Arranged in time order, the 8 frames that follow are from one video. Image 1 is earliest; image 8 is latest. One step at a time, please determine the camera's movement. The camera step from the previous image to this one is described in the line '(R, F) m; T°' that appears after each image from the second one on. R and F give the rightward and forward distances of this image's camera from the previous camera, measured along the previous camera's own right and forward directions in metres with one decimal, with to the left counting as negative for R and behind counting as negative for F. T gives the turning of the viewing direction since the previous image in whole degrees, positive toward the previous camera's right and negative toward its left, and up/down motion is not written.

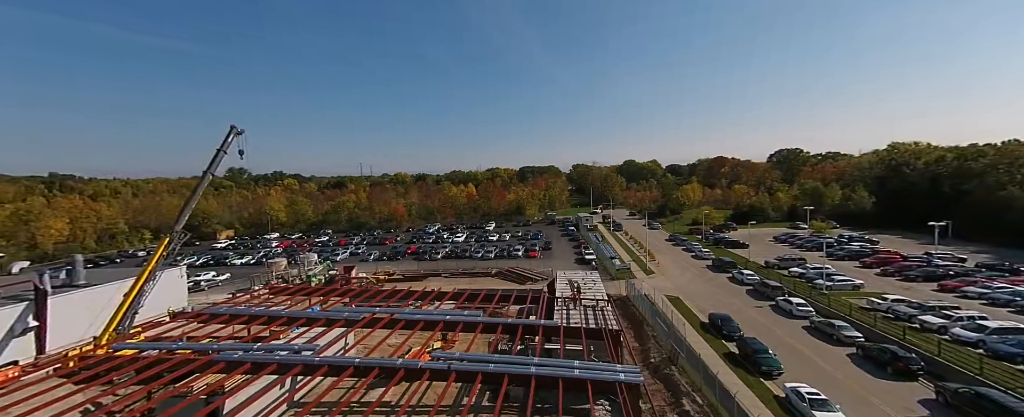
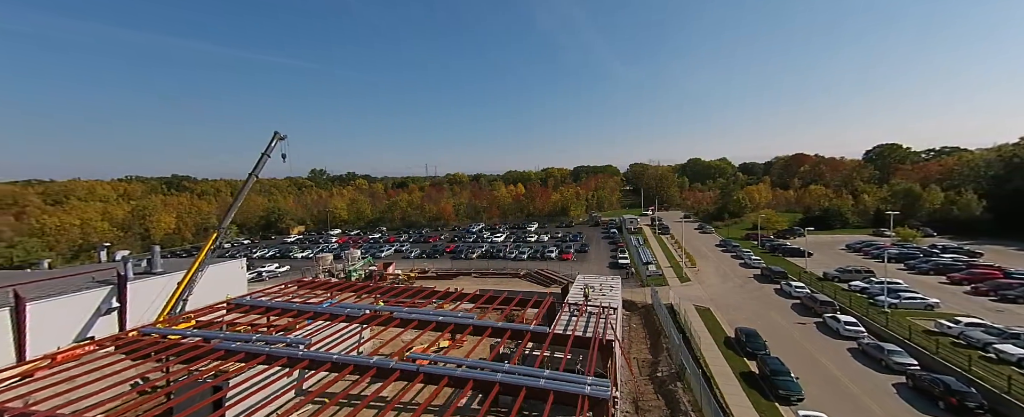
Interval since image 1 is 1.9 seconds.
(+1.5, +0.1) m; -8°
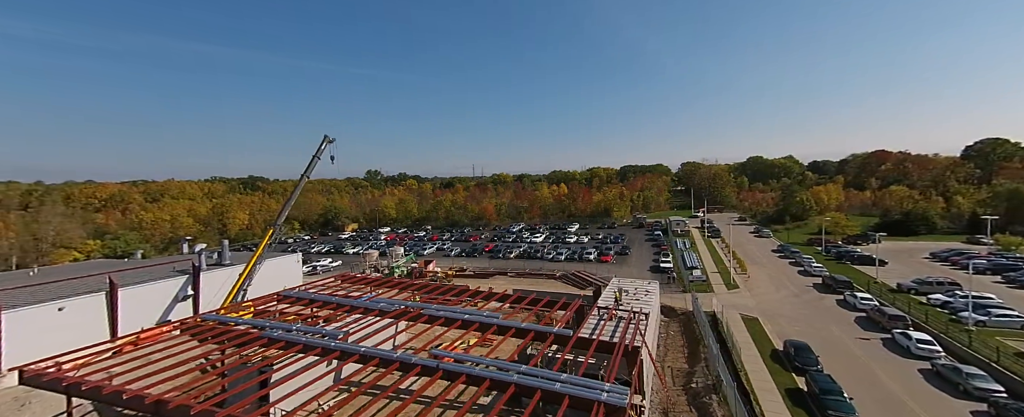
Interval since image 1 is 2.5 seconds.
(+0.5, 0.0) m; -7°
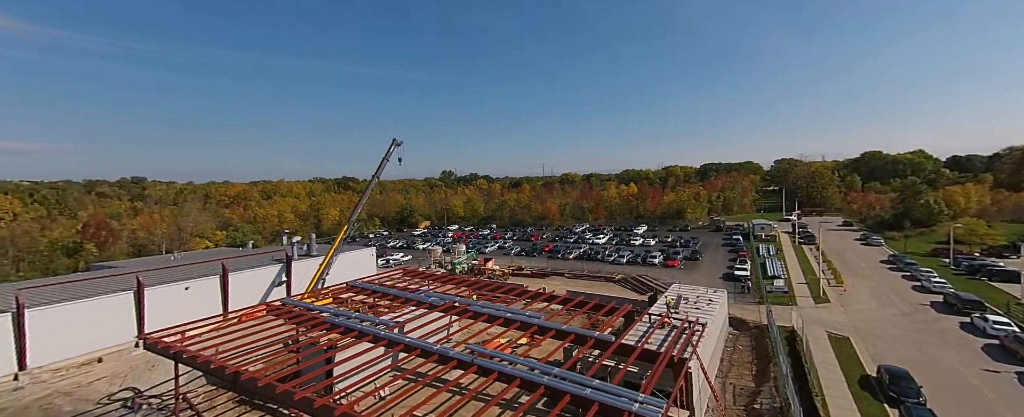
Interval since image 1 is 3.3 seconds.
(+0.7, 0.0) m; -11°
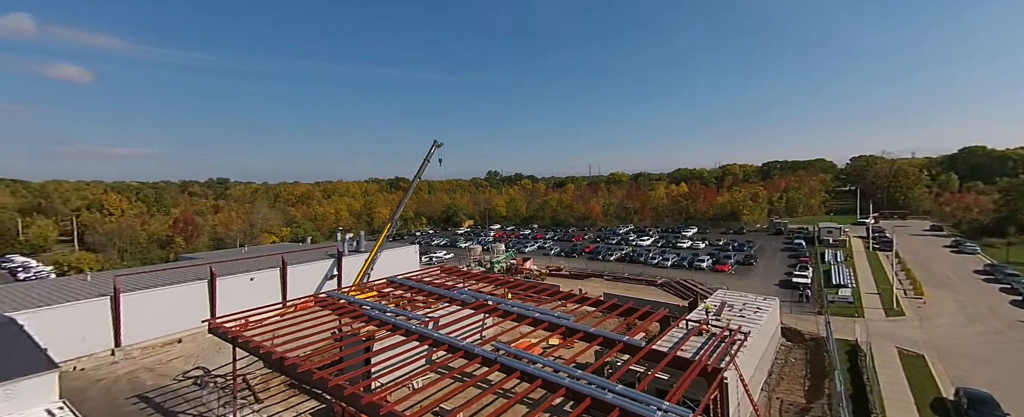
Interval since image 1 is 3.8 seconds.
(+0.4, 0.0) m; -7°
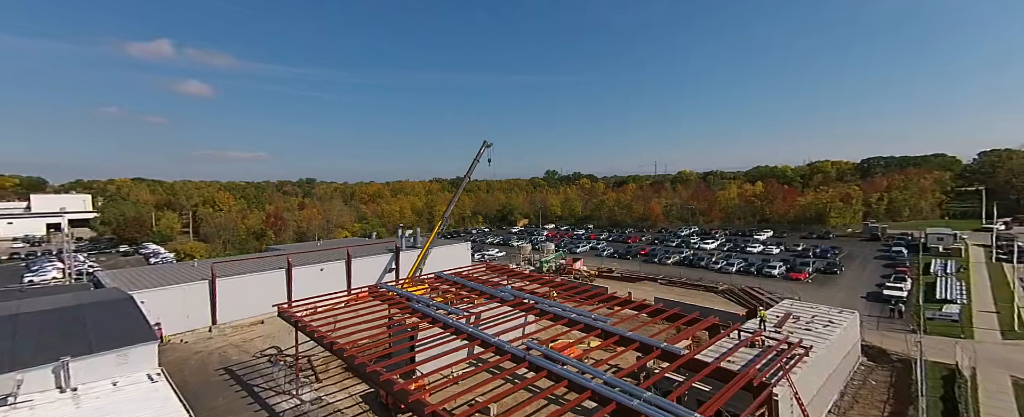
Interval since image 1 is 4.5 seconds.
(+0.6, 0.0) m; -9°
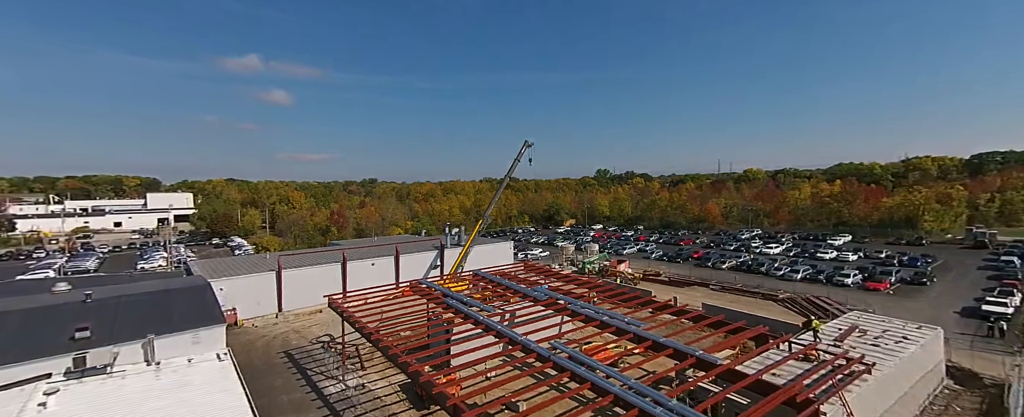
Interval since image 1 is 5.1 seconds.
(+0.5, 0.0) m; -8°
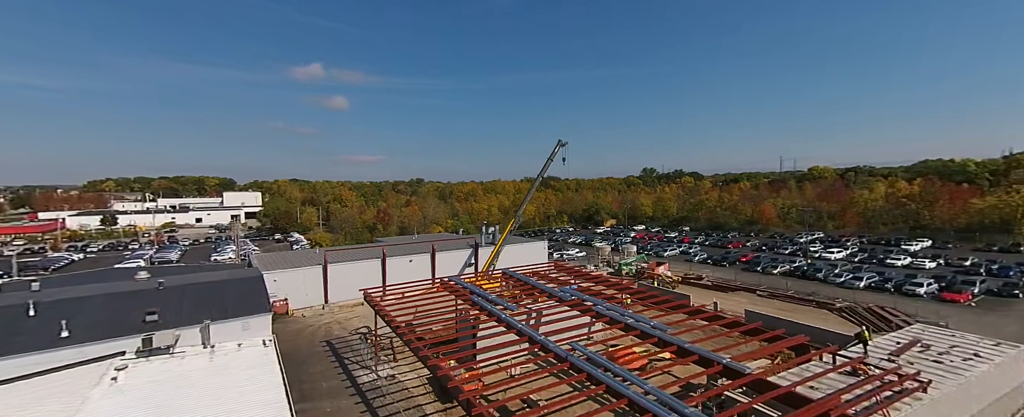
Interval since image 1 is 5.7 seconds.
(+0.5, 0.0) m; -6°
